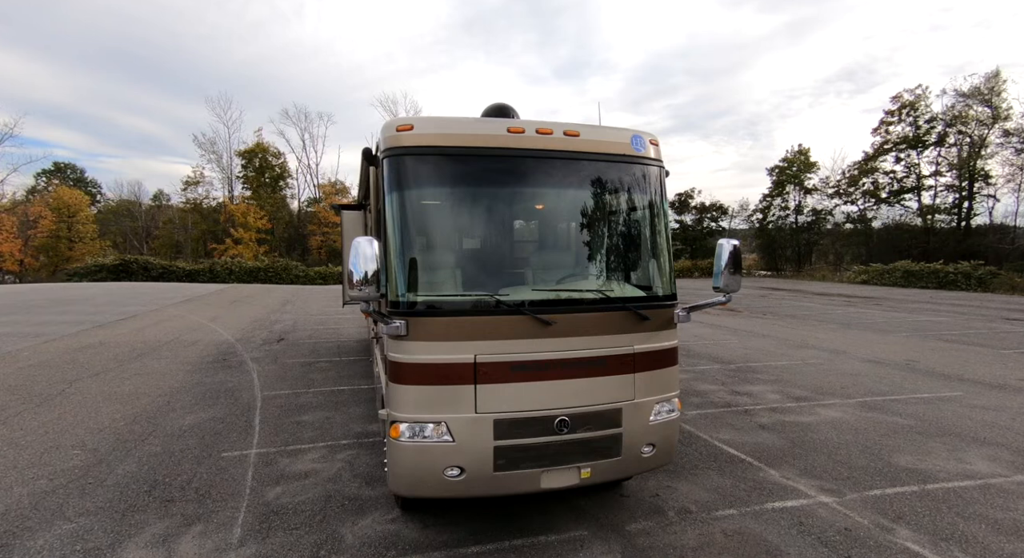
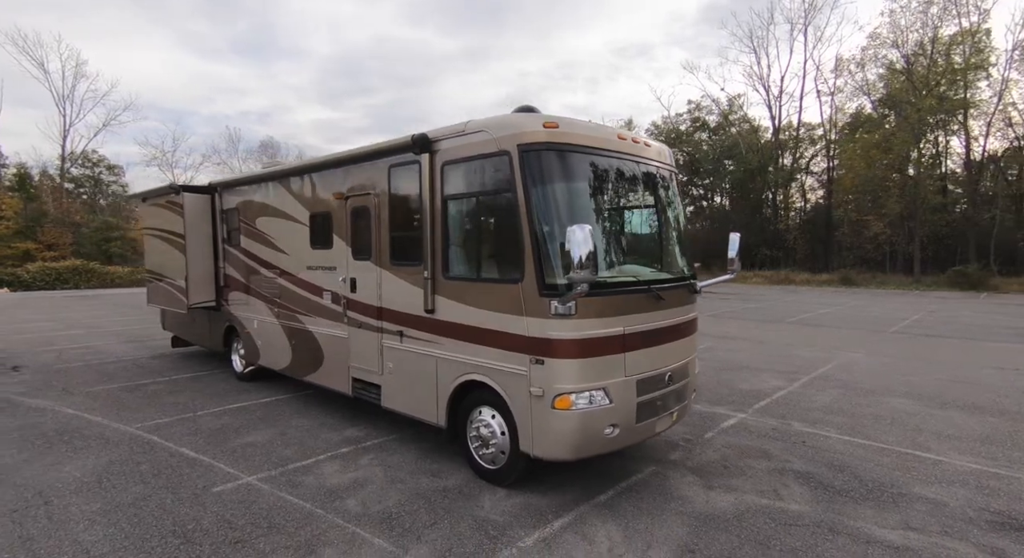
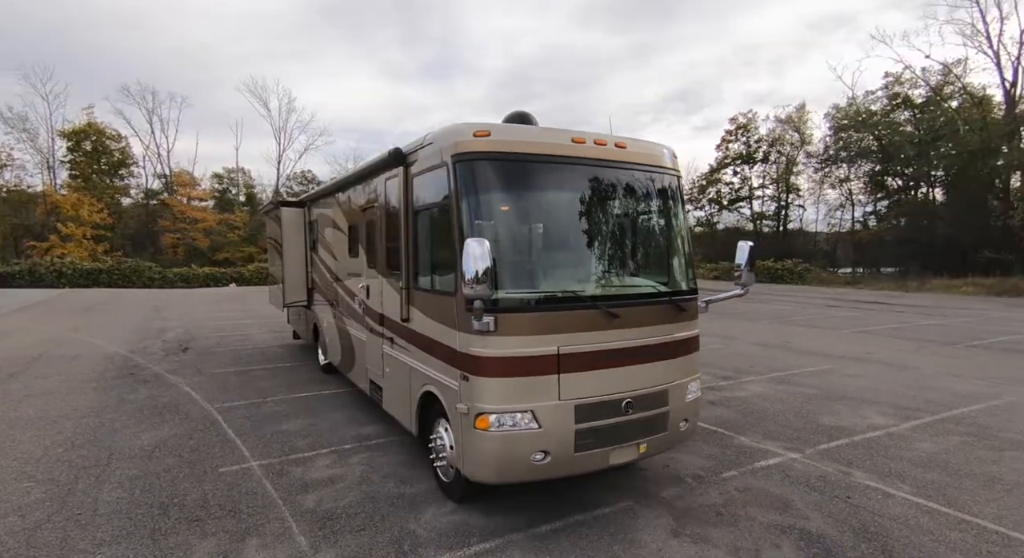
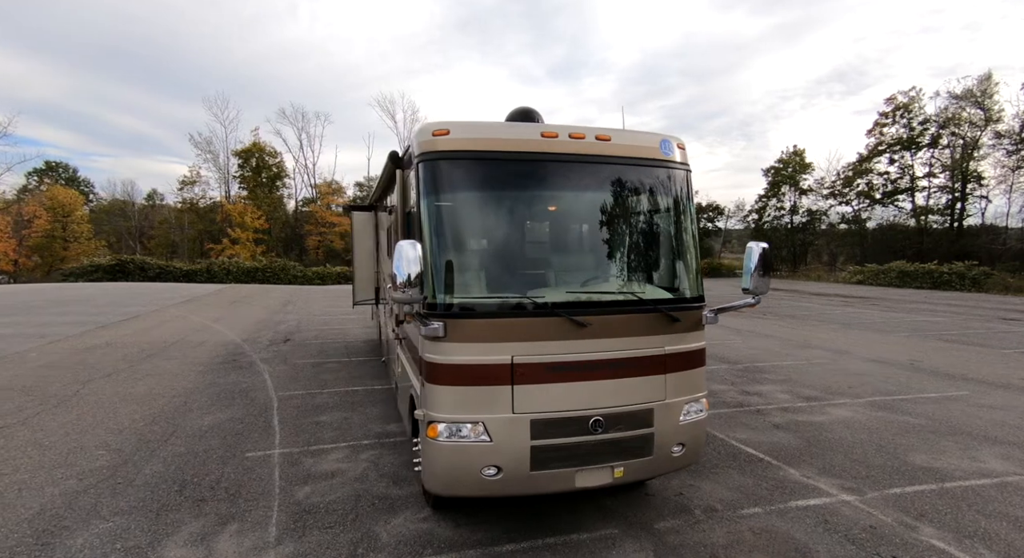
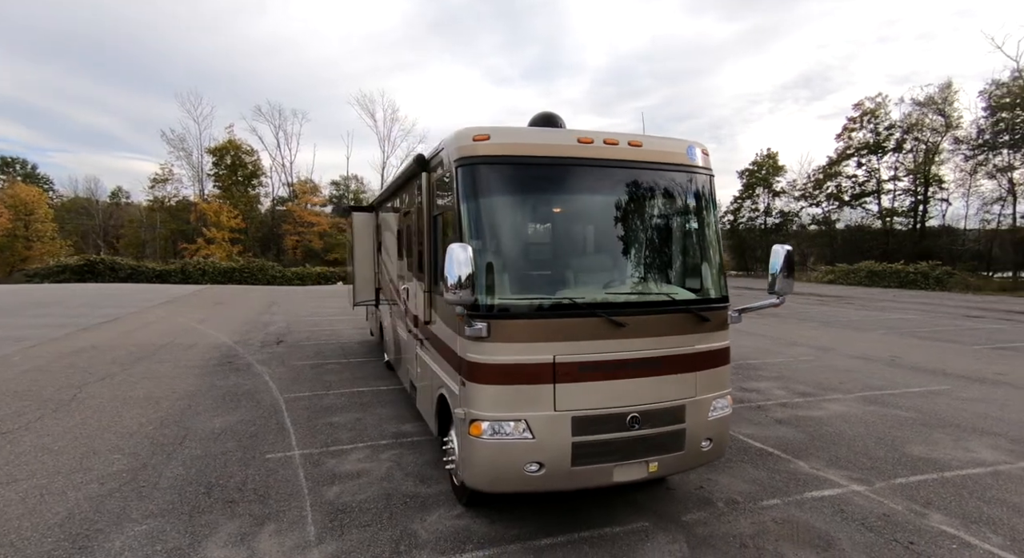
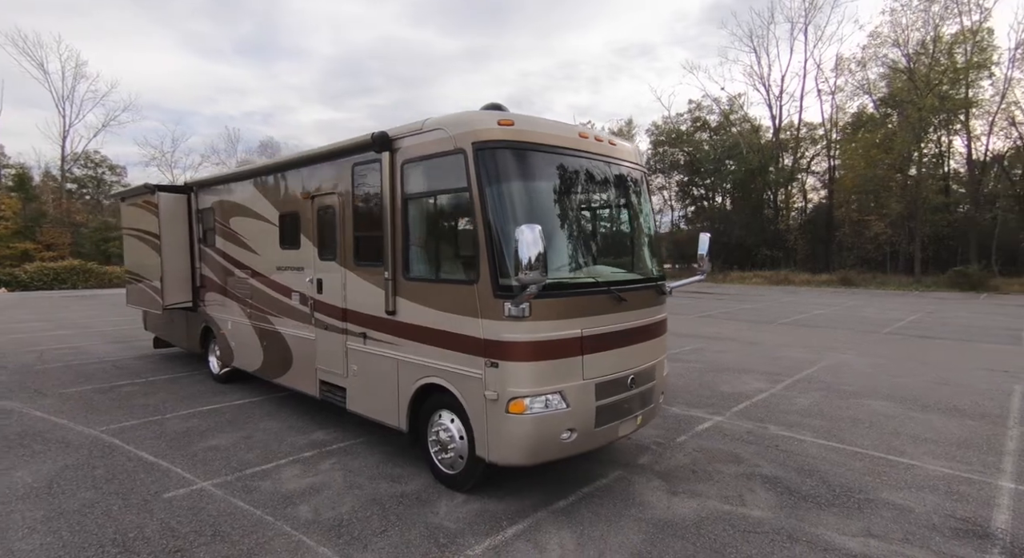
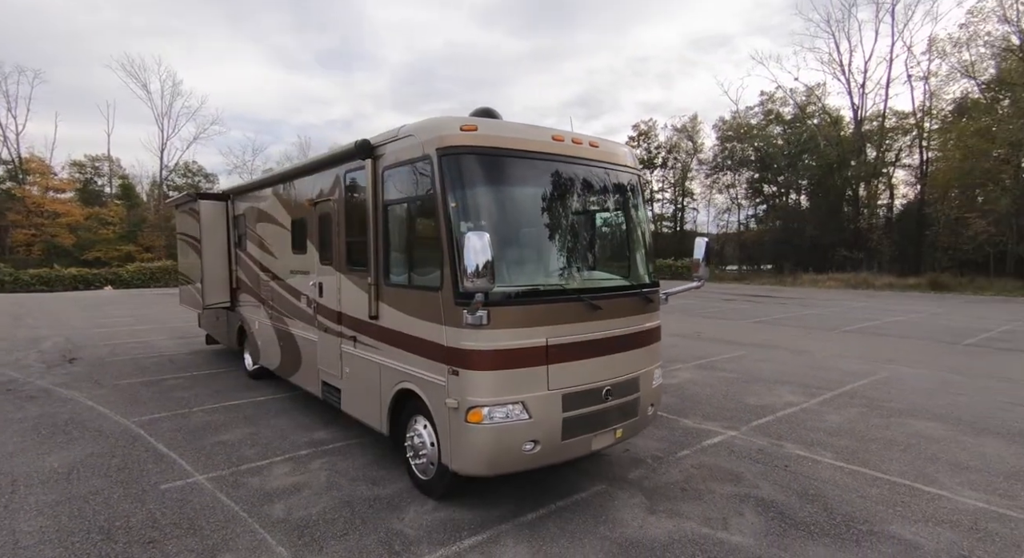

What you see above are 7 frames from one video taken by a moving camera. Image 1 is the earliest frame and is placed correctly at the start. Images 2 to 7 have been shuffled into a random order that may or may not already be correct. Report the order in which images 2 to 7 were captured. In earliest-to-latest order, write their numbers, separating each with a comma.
4, 5, 3, 7, 6, 2
